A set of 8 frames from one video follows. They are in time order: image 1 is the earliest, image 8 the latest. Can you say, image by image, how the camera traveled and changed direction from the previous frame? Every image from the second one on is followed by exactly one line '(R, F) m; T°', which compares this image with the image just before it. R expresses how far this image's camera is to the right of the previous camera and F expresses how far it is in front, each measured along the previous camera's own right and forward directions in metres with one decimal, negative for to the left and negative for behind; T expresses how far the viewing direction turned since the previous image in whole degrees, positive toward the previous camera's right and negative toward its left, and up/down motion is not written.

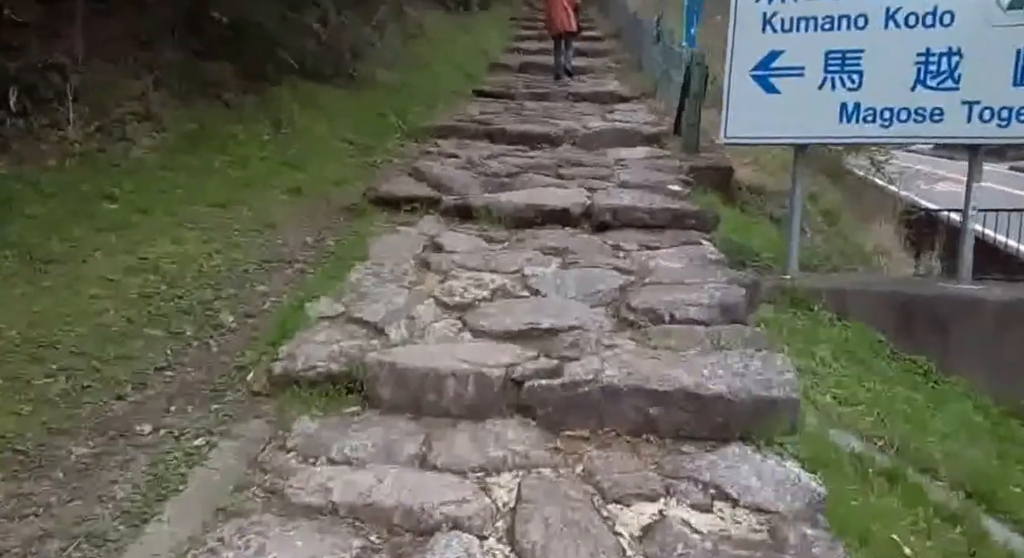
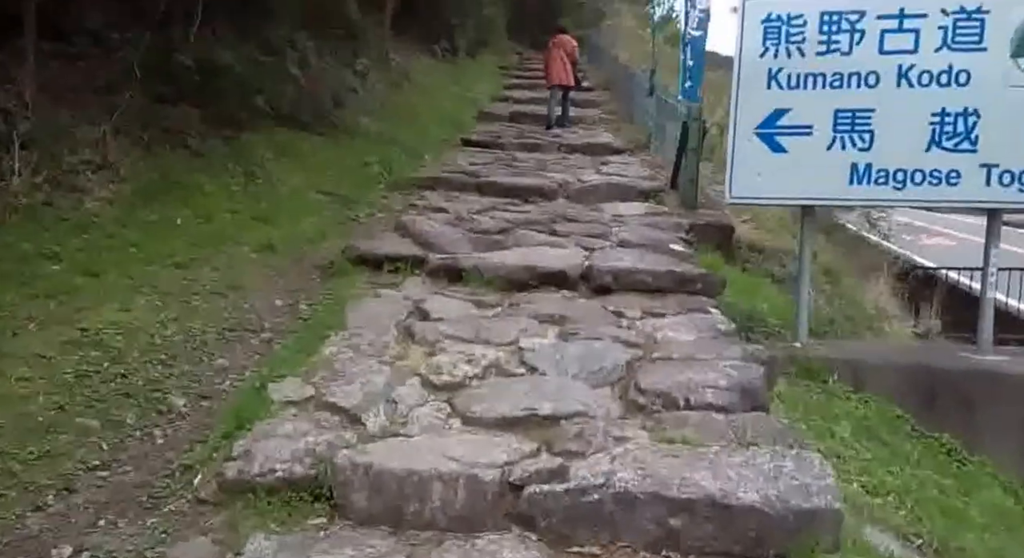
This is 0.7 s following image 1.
(0.0, +0.4) m; +1°
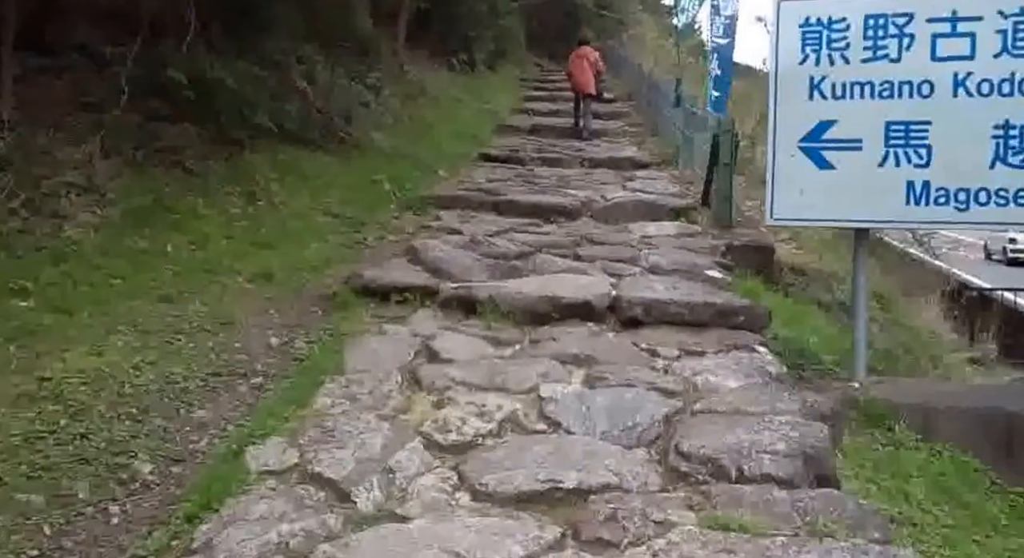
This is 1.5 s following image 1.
(0.0, +0.4) m; -1°
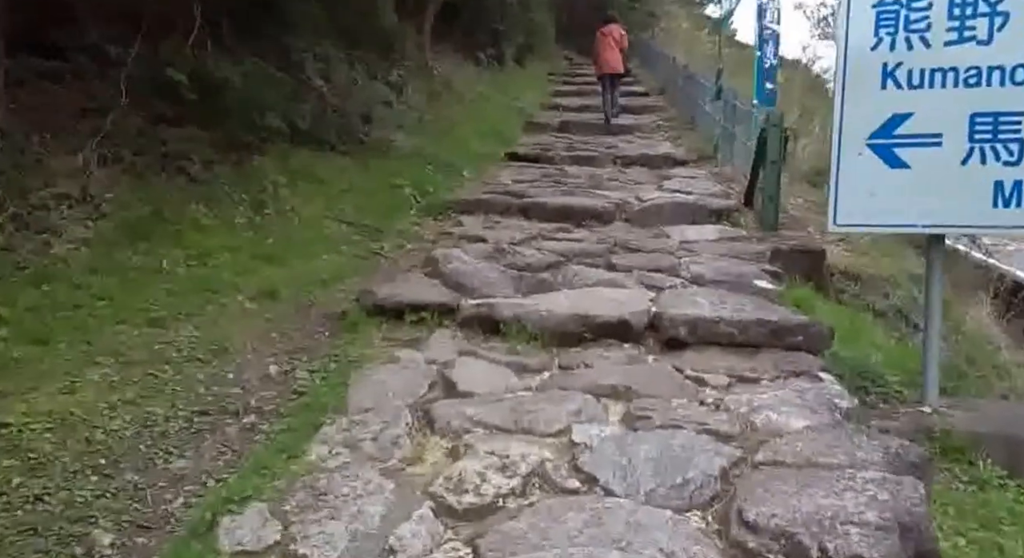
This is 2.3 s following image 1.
(0.0, +0.4) m; -2°
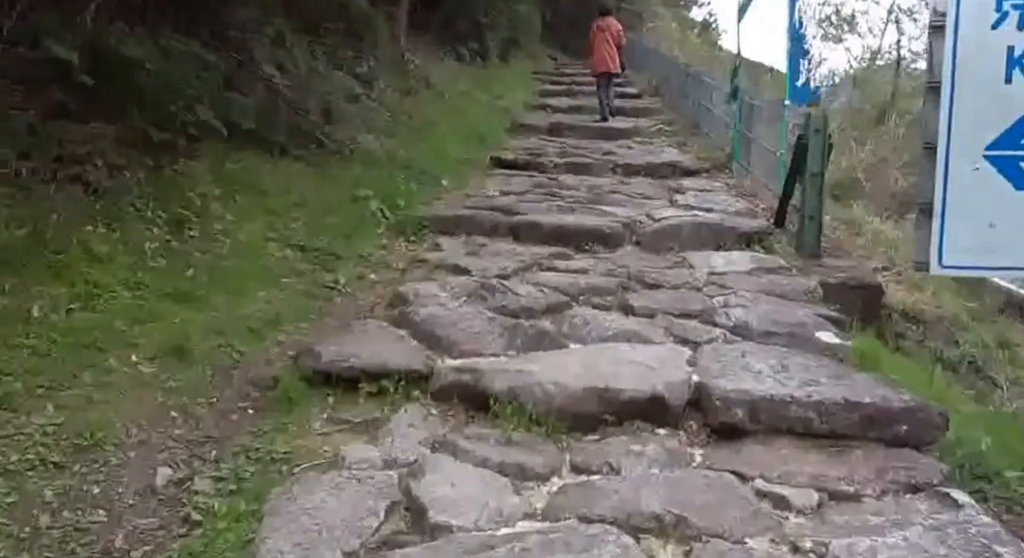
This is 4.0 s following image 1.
(0.0, +1.0) m; +1°
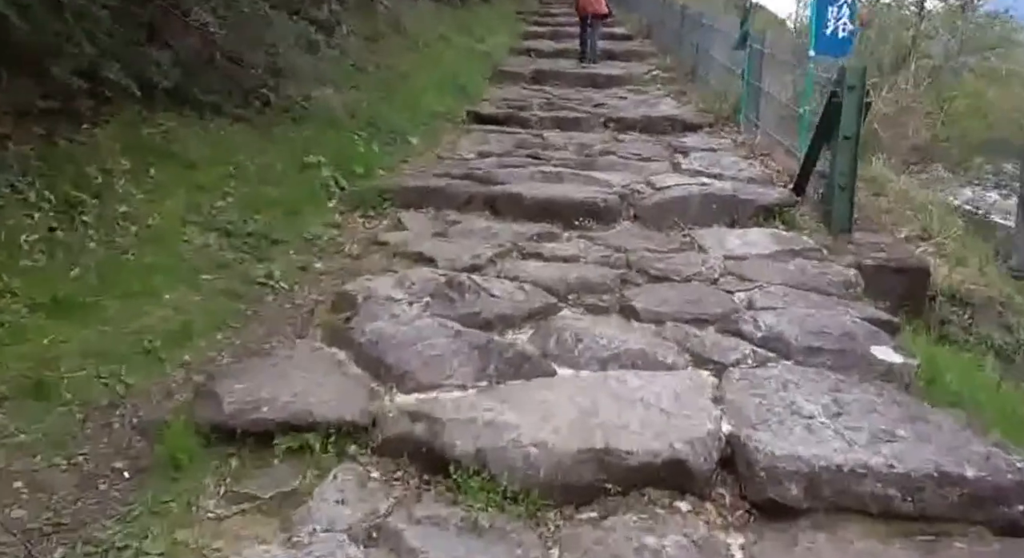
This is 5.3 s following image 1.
(0.0, +0.8) m; +1°
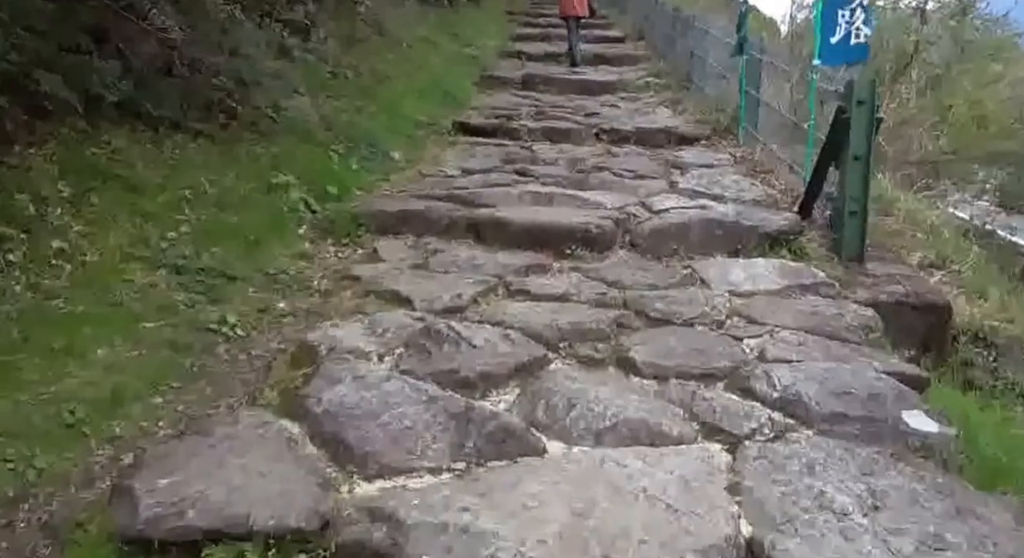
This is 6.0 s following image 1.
(0.0, +0.3) m; +1°
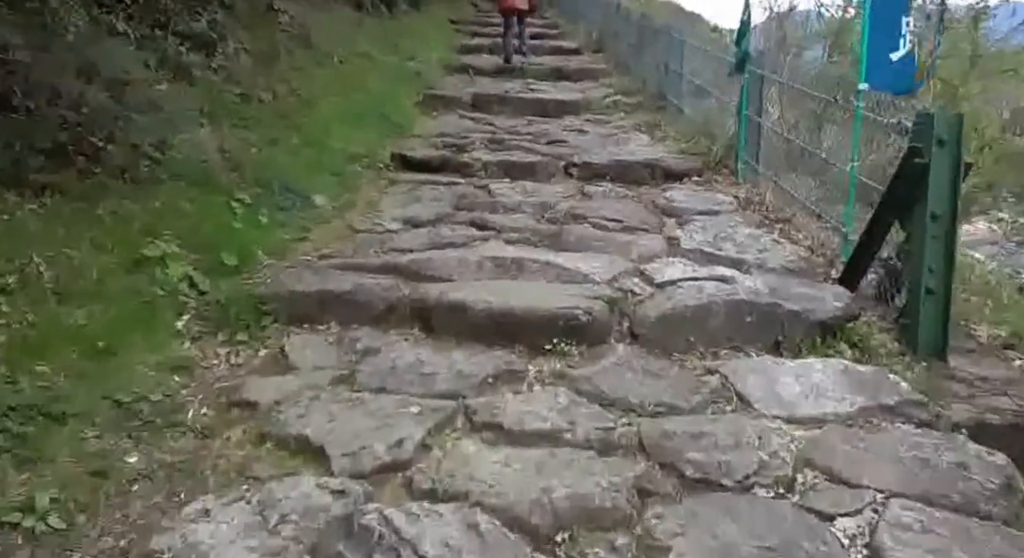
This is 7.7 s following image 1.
(0.0, +1.0) m; +3°
